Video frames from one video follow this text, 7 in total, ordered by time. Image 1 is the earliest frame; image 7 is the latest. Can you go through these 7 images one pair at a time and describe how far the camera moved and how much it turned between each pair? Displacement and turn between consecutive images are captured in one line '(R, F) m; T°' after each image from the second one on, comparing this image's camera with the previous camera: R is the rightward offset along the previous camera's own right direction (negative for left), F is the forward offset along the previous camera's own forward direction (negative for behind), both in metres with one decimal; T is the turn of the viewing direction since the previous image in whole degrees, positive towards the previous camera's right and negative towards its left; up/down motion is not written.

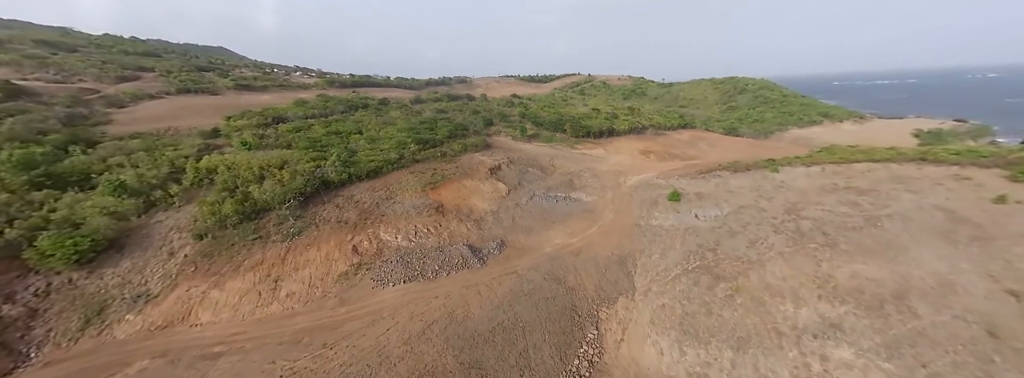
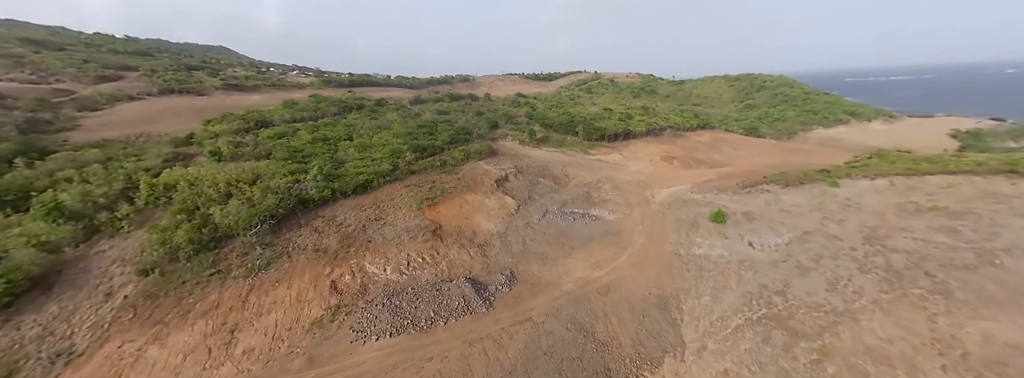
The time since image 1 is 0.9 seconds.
(-0.3, +2.1) m; -1°
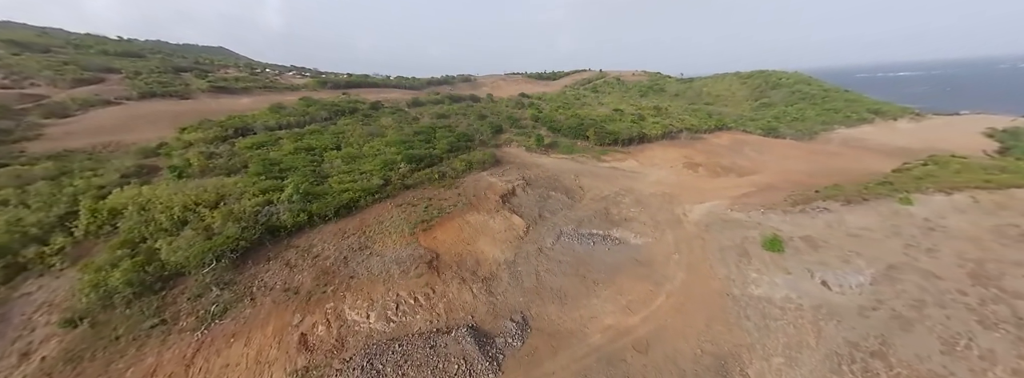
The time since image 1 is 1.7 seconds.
(-0.3, +1.8) m; 0°
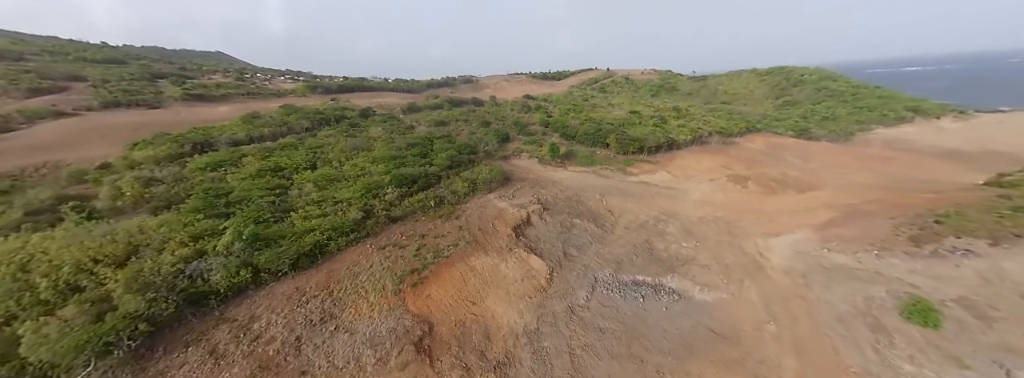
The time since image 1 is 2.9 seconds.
(-0.5, +2.7) m; 0°
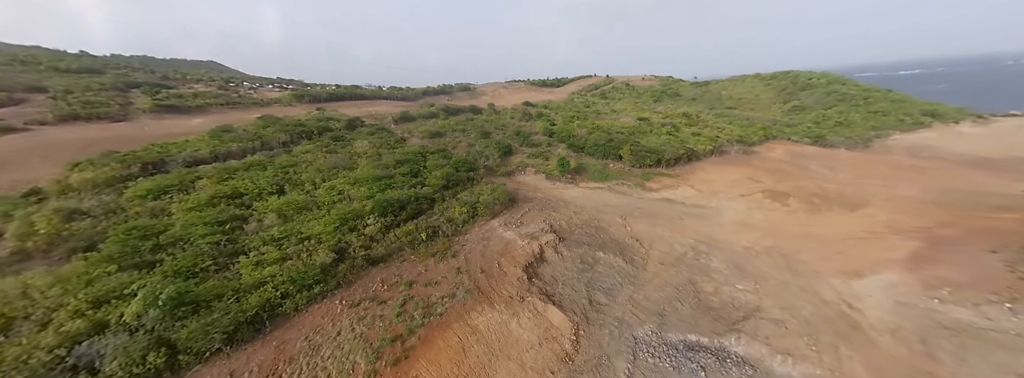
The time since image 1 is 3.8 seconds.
(-0.4, +1.9) m; +1°
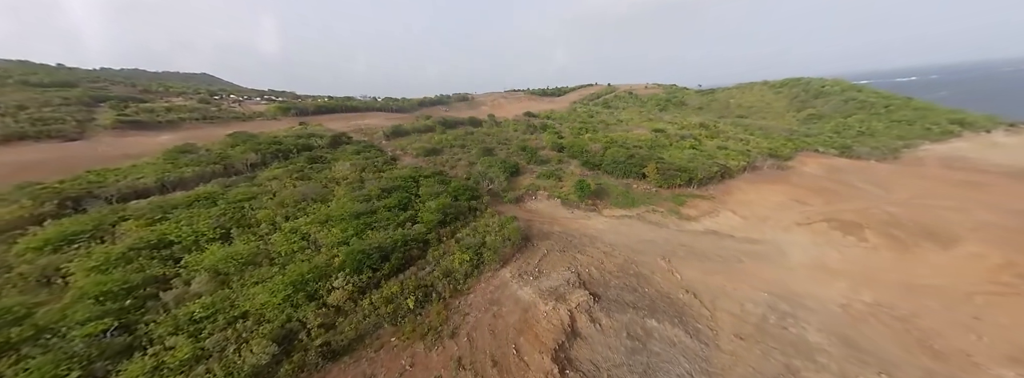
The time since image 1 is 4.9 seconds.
(-0.5, +2.3) m; 0°
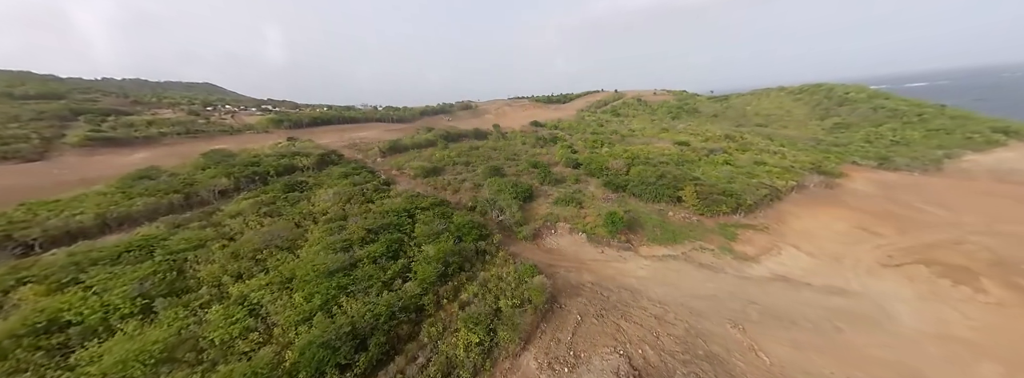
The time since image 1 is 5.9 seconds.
(-0.5, +2.1) m; -1°
